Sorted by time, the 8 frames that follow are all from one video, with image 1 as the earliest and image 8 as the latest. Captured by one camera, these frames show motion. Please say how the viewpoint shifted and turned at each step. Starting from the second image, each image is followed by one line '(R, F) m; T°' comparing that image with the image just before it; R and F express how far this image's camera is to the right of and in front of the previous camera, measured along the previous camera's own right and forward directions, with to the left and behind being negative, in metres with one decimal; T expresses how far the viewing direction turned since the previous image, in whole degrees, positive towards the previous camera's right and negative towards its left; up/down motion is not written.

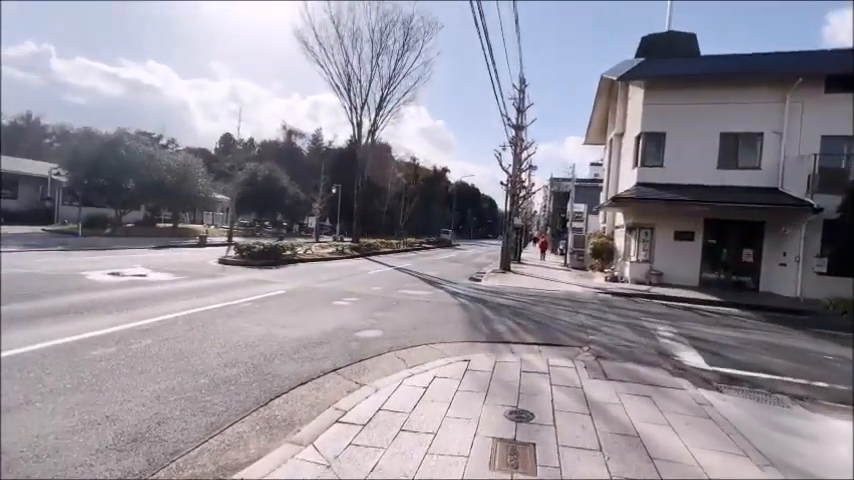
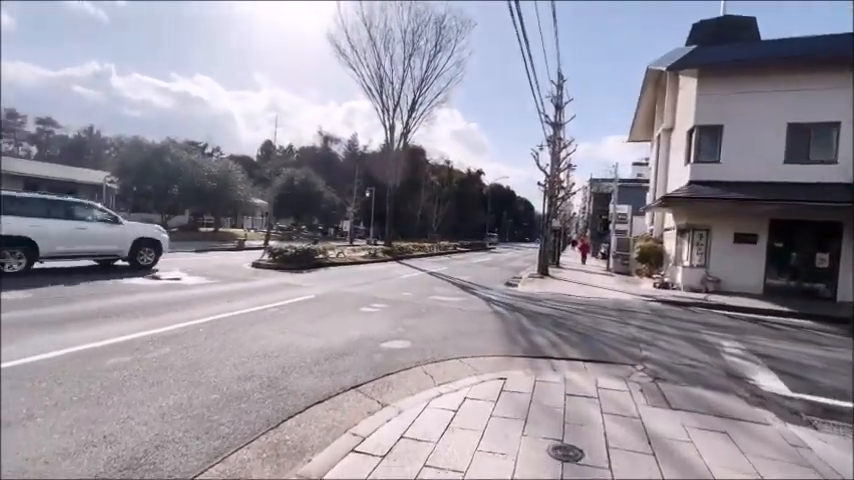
(+0.1, +0.5) m; -5°
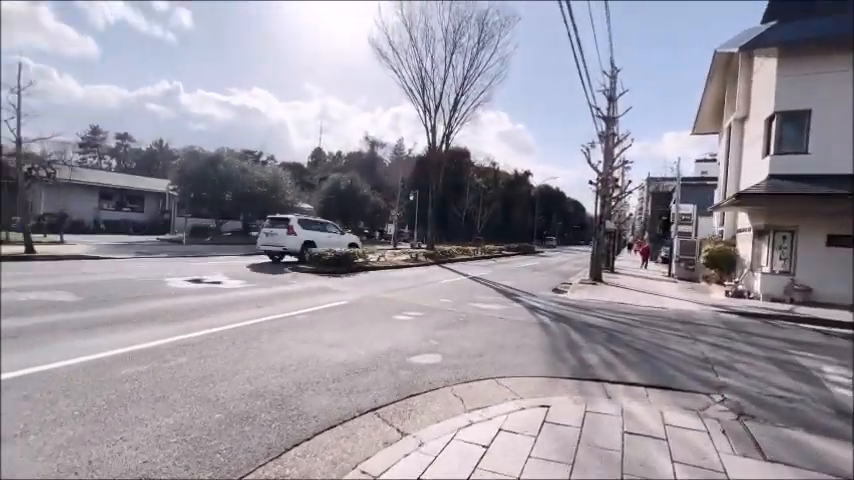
(+0.2, +0.6) m; -7°
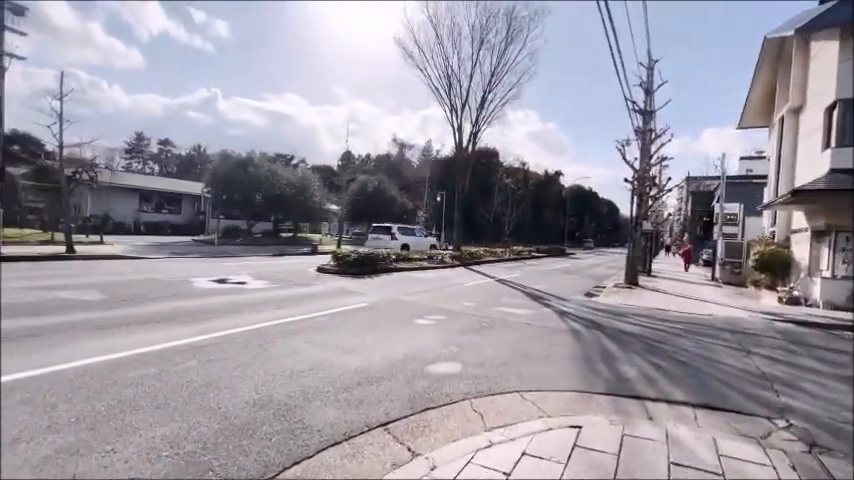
(+0.1, +0.4) m; -4°
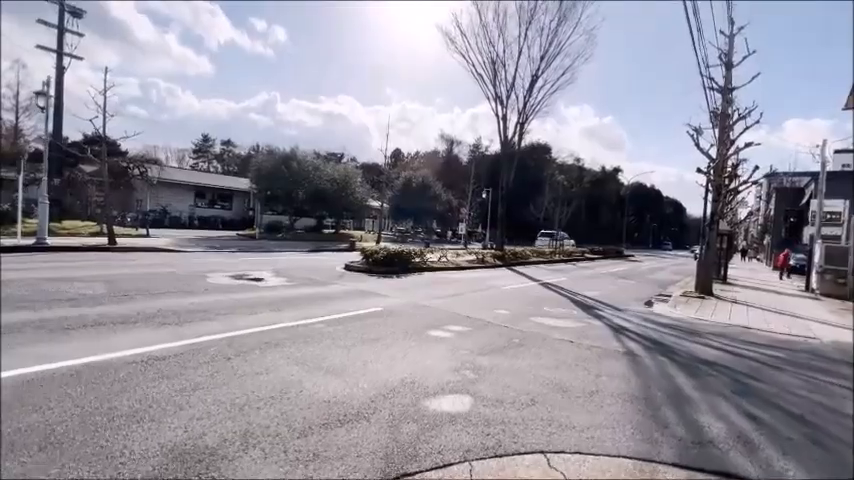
(+0.4, +1.2) m; -7°
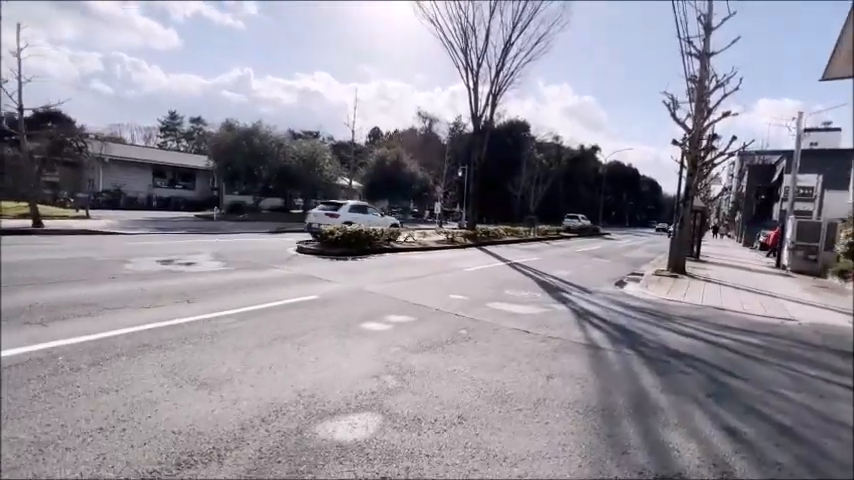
(+0.6, +0.9) m; +3°
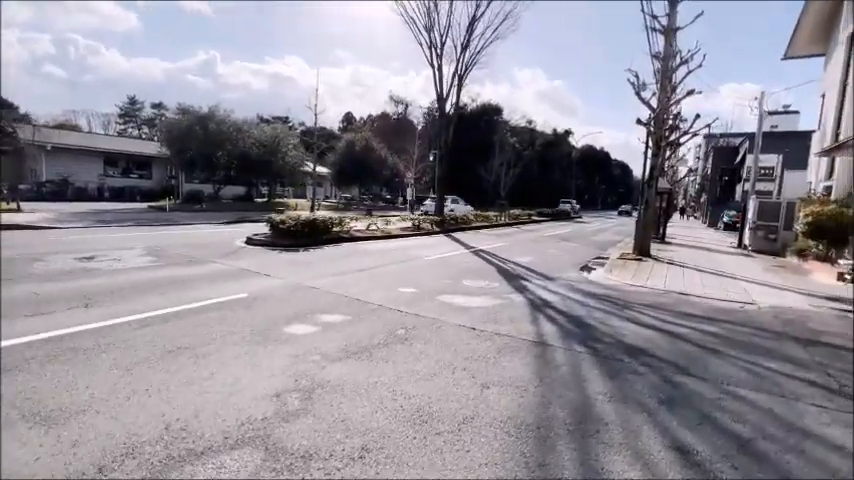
(+0.5, +0.6) m; +3°
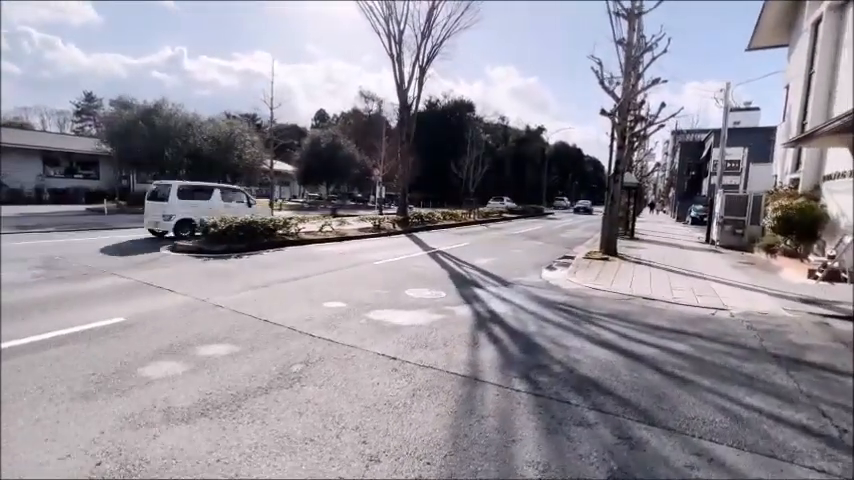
(+0.7, +0.9) m; +3°
